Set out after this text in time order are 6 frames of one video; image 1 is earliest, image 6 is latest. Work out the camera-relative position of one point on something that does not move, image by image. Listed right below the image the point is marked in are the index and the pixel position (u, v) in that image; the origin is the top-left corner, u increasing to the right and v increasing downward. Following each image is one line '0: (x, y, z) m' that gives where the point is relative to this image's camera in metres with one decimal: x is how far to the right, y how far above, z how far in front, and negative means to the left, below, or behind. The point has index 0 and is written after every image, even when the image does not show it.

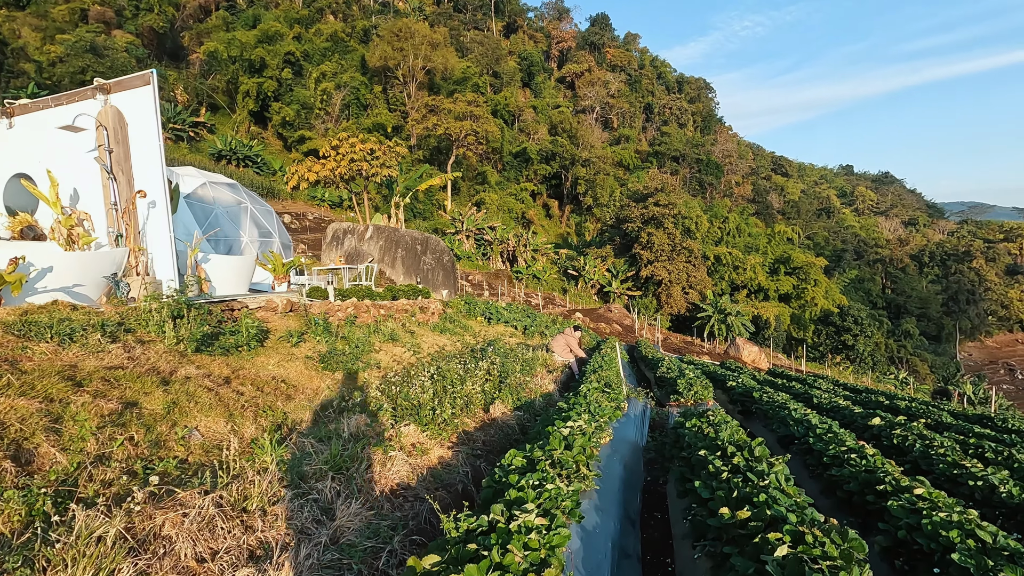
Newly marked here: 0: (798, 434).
0: (+3.3, -1.7, +6.3) m
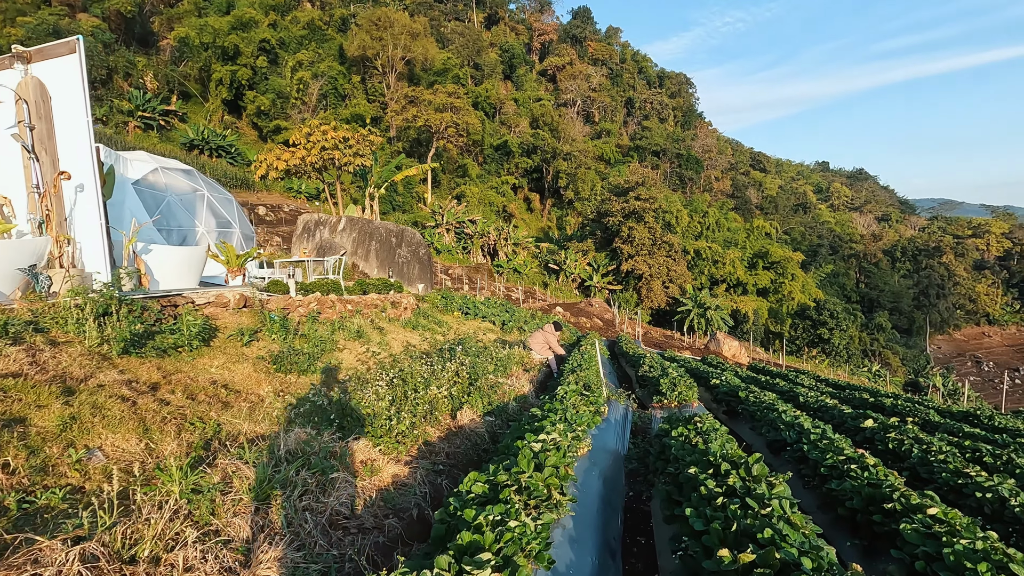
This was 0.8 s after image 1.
0: (+3.0, -1.6, +5.8) m
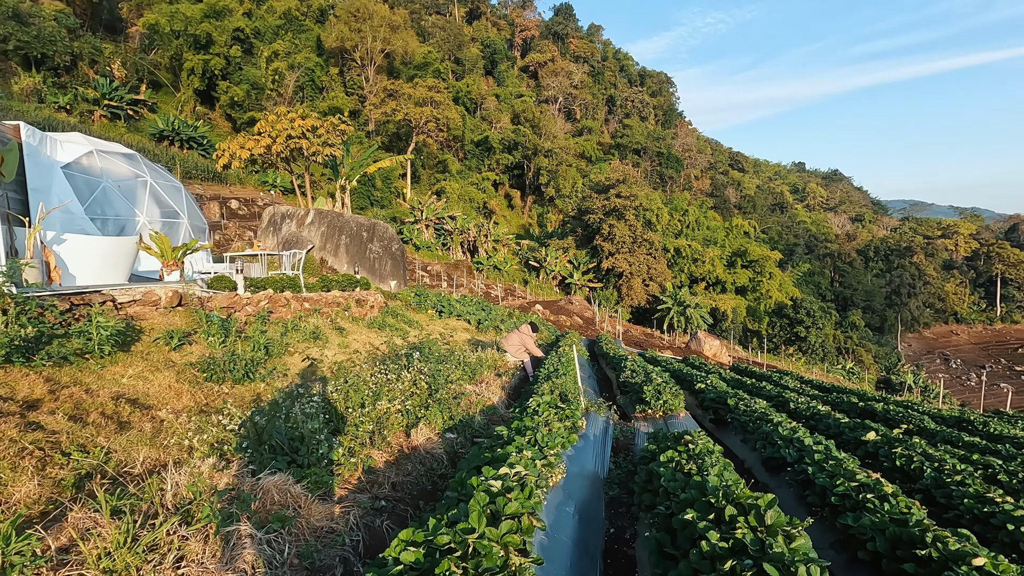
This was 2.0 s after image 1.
0: (+2.7, -1.6, +5.2) m
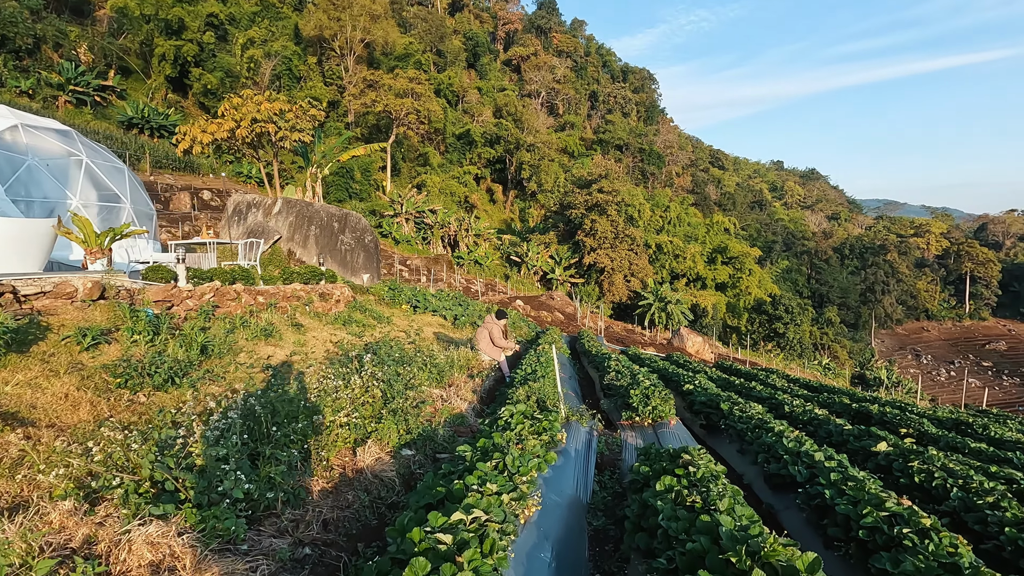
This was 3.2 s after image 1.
0: (+2.4, -1.6, +4.5) m
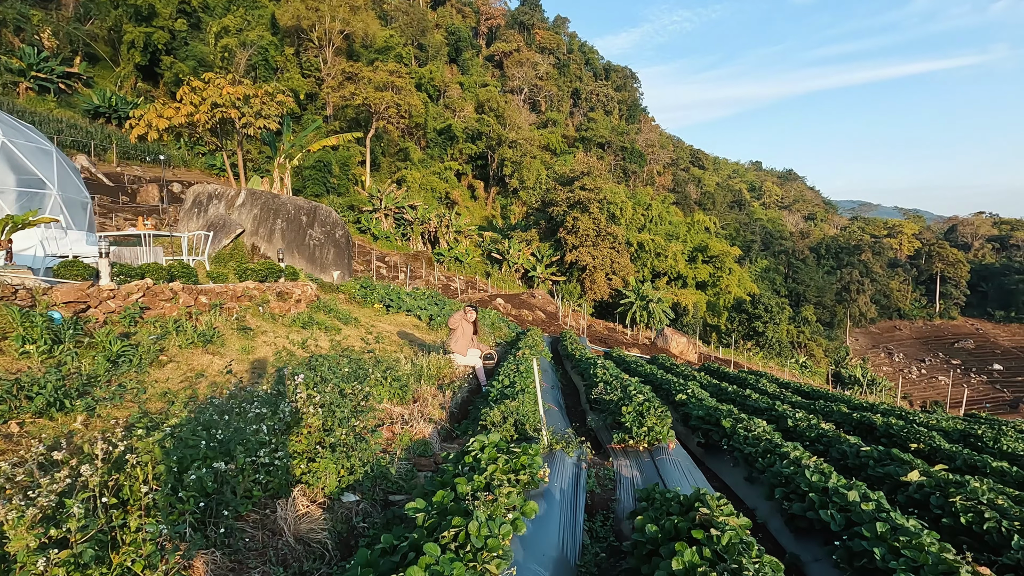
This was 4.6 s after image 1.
0: (+2.2, -1.6, +3.7) m
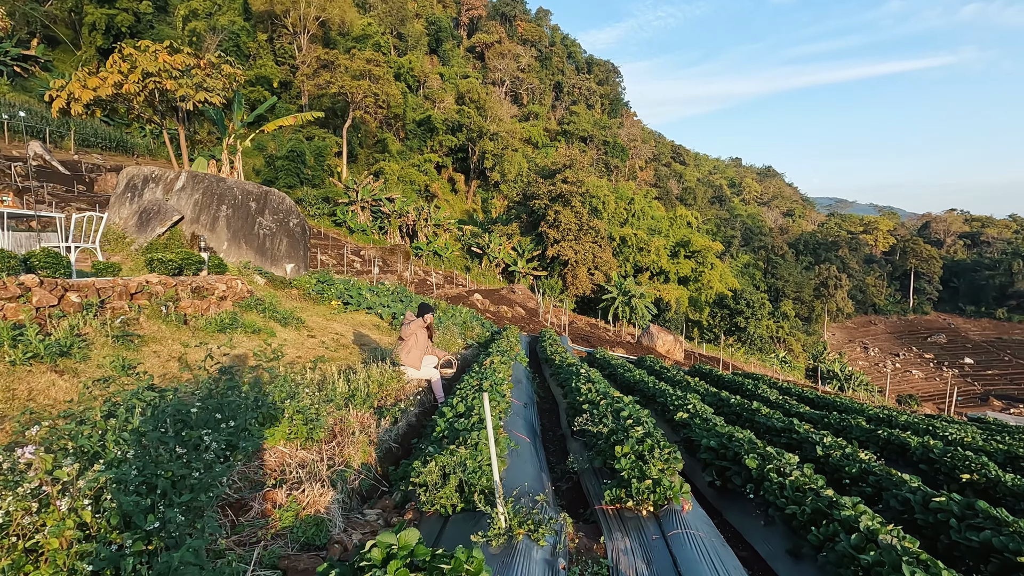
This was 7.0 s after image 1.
0: (+1.9, -1.6, +2.1) m
